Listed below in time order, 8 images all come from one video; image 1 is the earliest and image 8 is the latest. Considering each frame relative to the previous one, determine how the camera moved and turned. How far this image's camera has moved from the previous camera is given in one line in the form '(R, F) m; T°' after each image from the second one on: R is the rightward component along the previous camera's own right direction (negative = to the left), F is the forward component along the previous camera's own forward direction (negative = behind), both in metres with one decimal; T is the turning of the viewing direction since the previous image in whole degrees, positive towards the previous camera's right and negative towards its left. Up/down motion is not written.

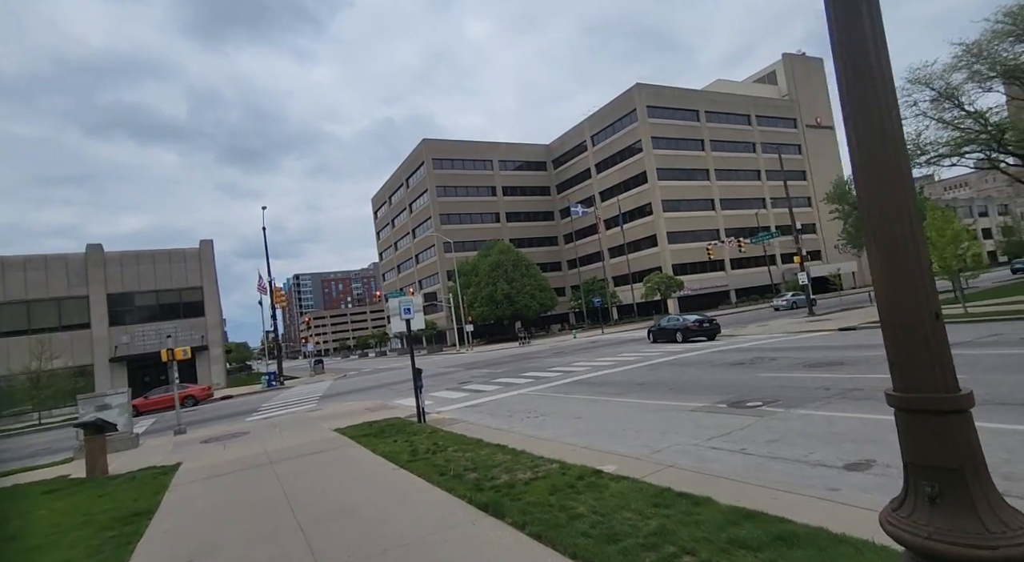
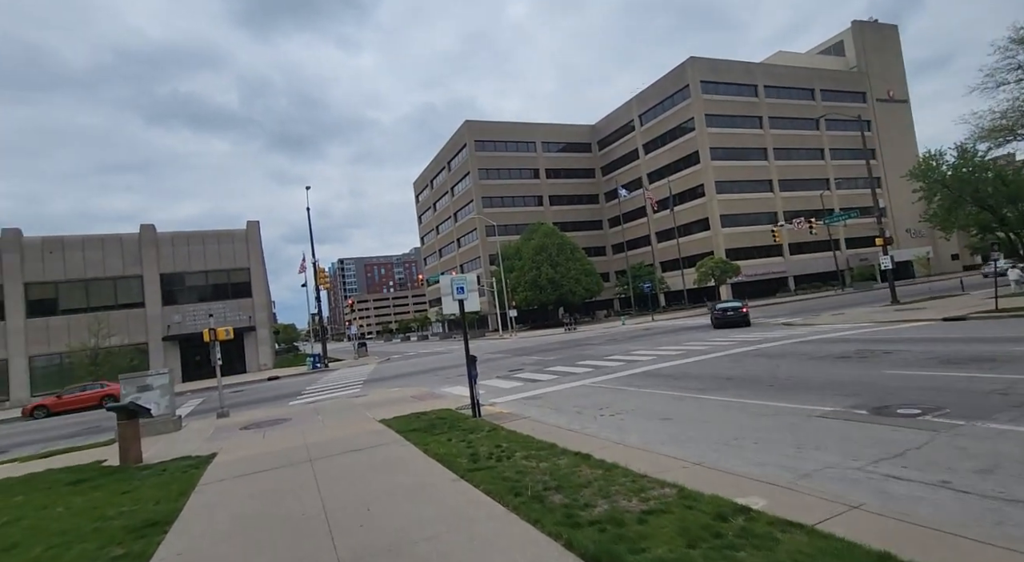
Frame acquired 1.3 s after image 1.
(-0.6, +1.5) m; -4°
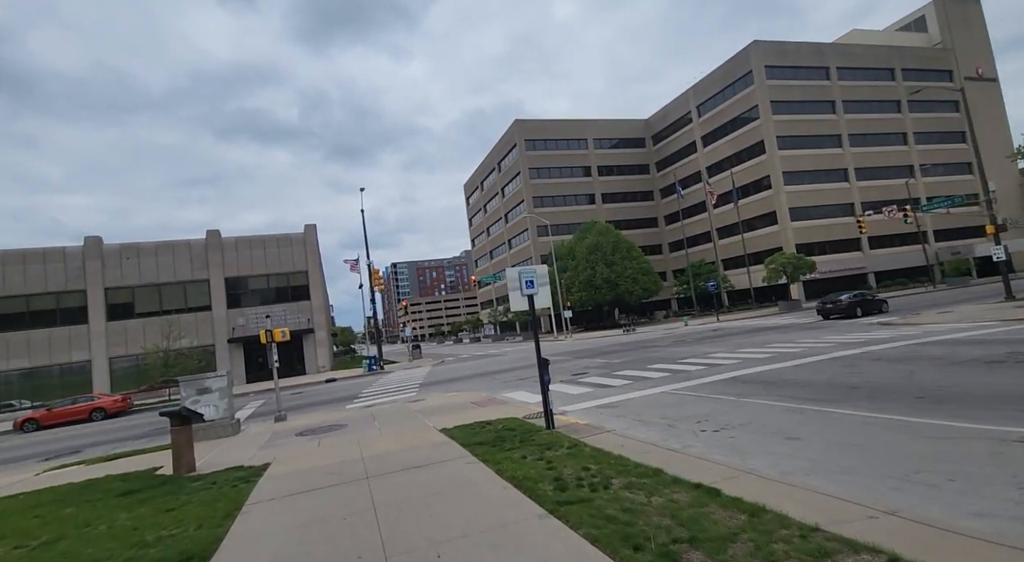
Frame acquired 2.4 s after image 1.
(-0.5, +1.3) m; -5°
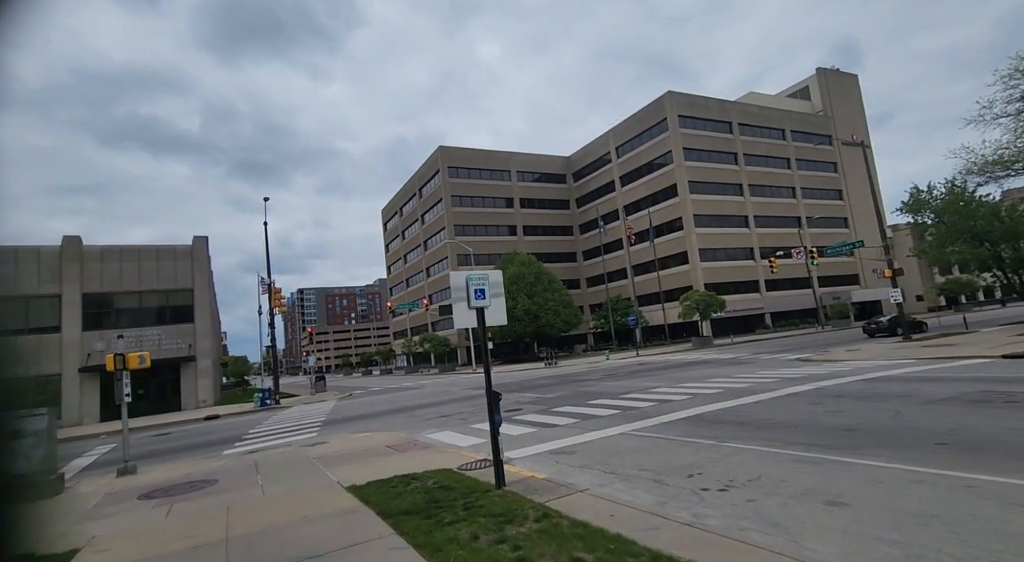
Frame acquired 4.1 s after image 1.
(-0.4, +2.2) m; +9°
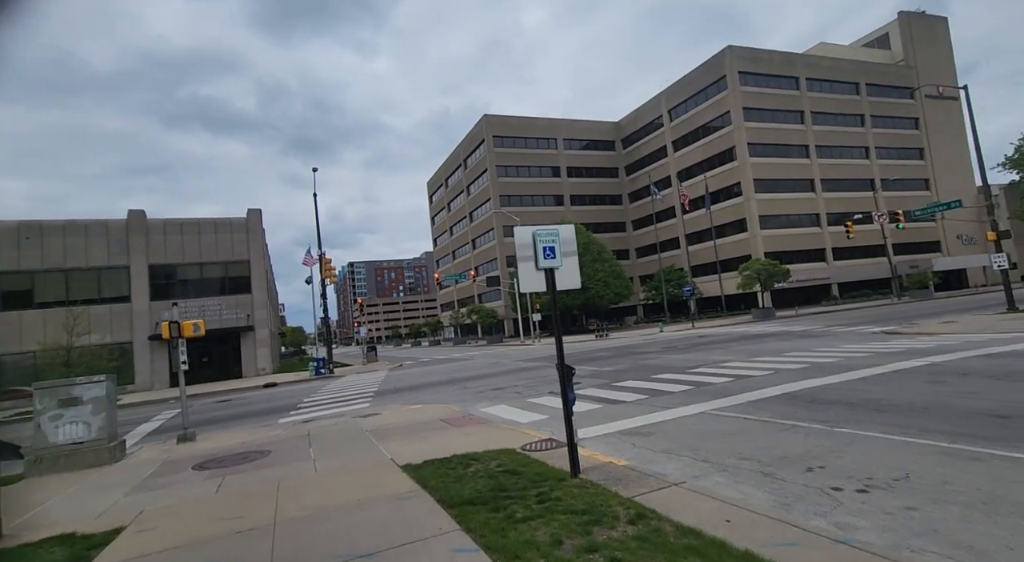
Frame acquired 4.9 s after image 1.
(-0.4, +1.1) m; -5°
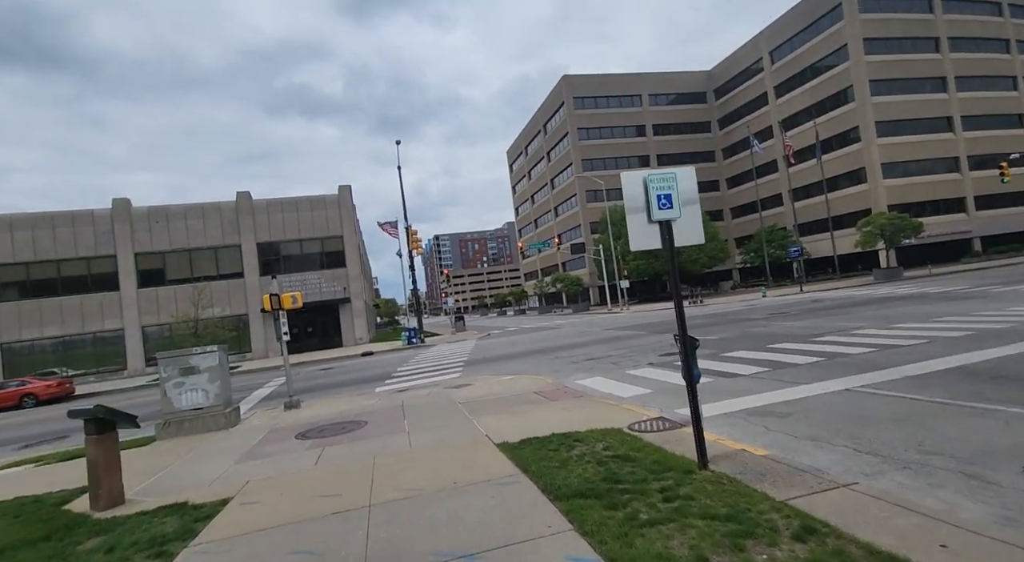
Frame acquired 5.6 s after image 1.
(-0.3, +0.9) m; -9°
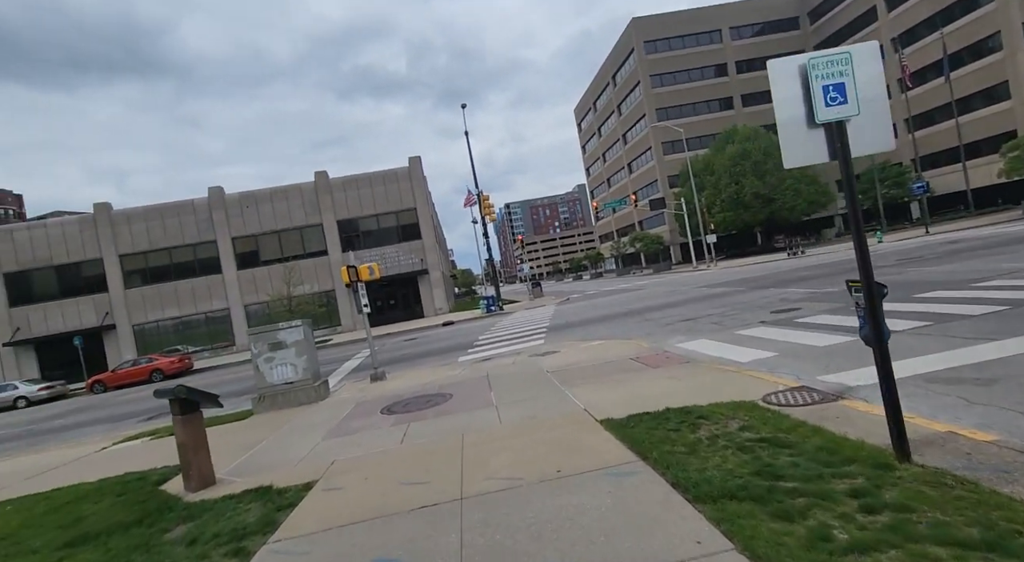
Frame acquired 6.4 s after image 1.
(-0.3, +1.1) m; -8°
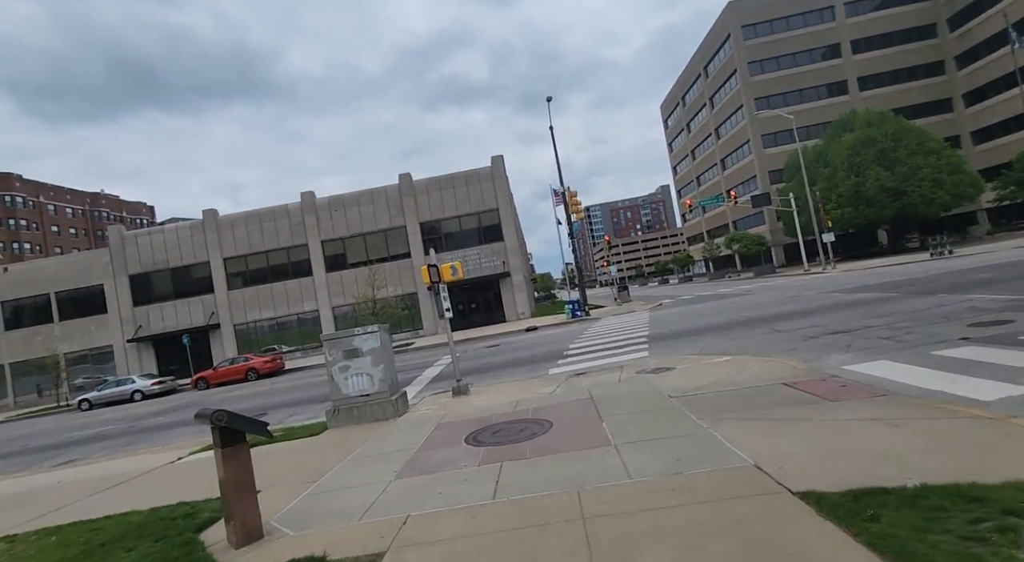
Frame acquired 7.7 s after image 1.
(-0.6, +2.0) m; -8°
